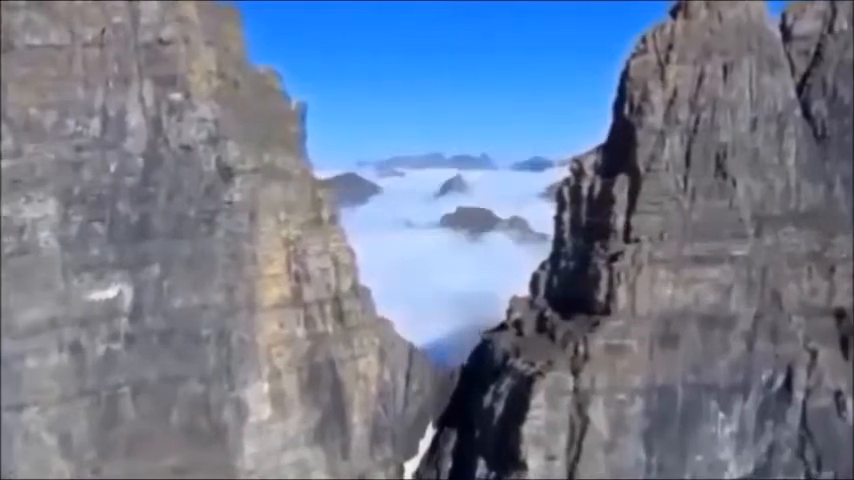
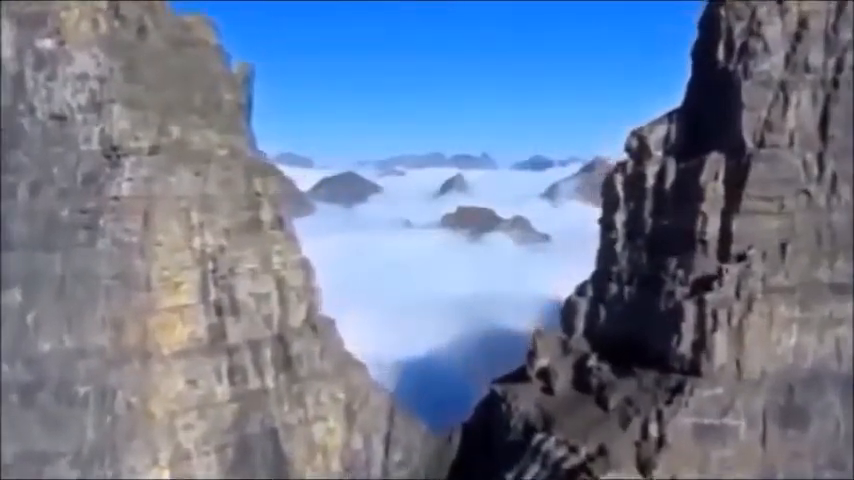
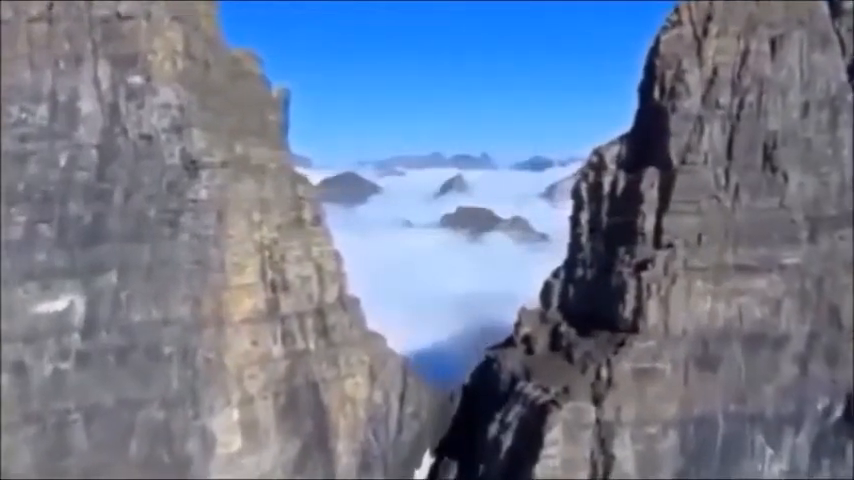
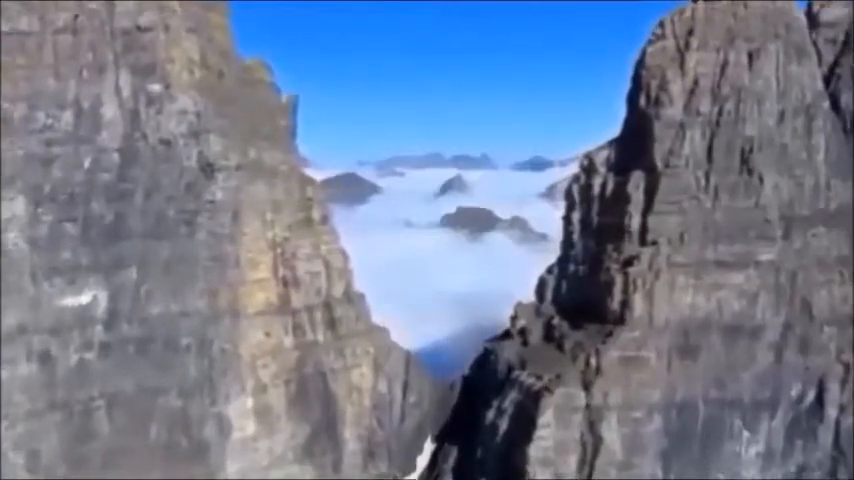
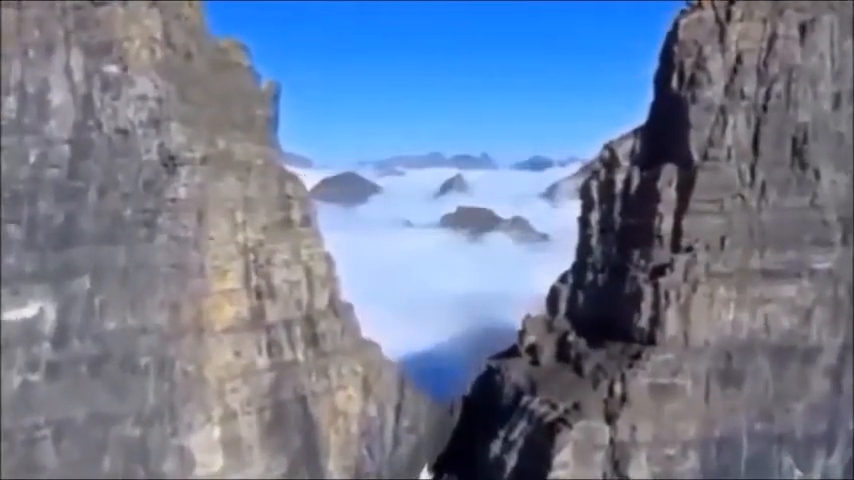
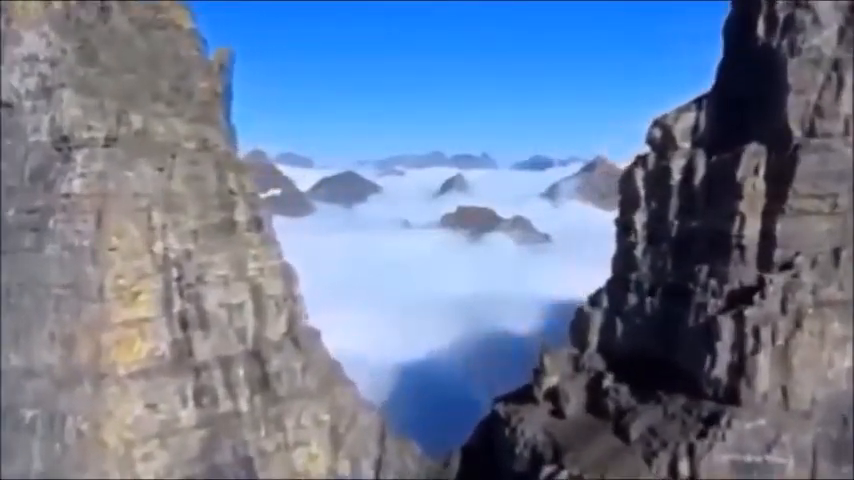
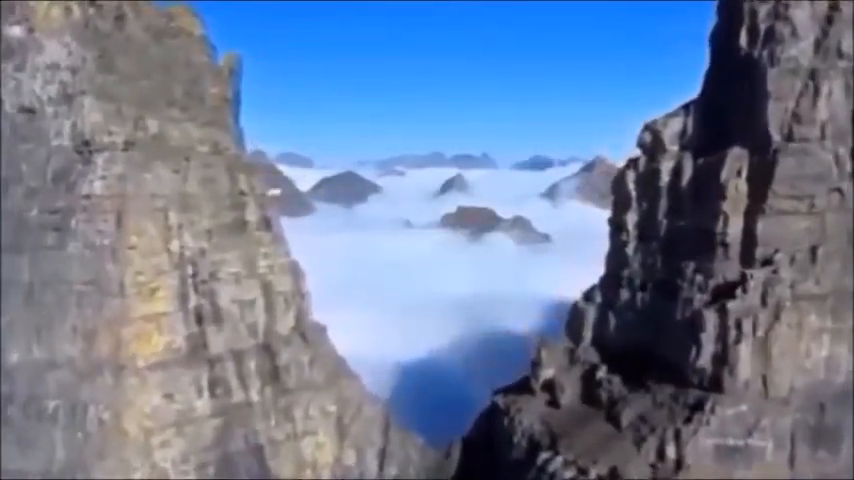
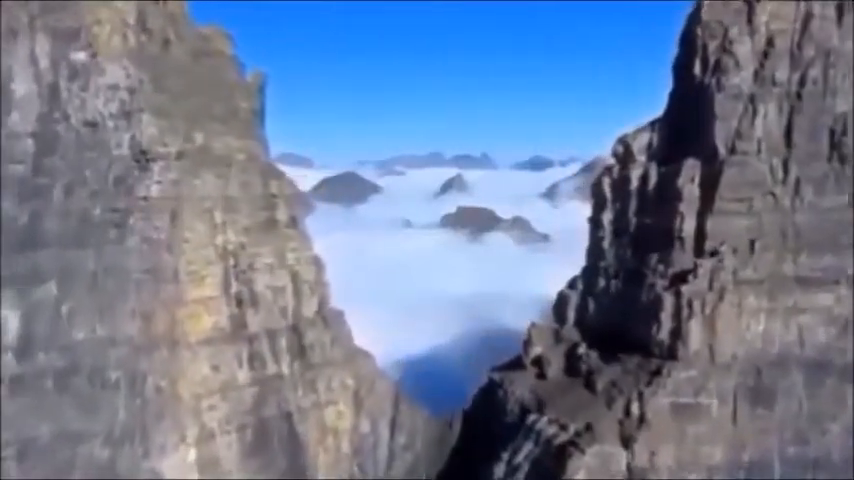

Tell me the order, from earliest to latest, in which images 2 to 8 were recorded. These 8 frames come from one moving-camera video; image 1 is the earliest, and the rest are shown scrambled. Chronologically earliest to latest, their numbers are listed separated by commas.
4, 3, 5, 8, 2, 7, 6
